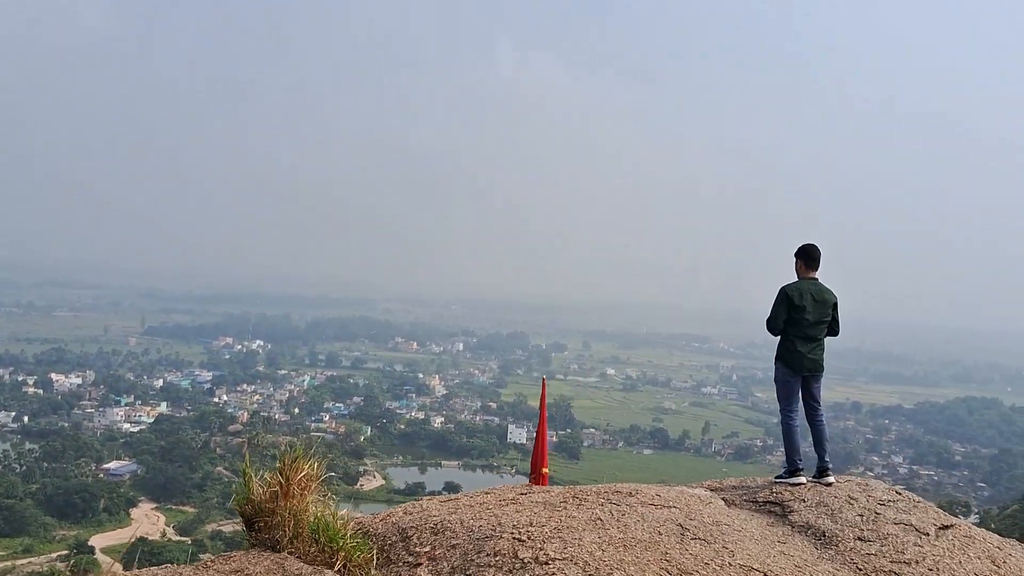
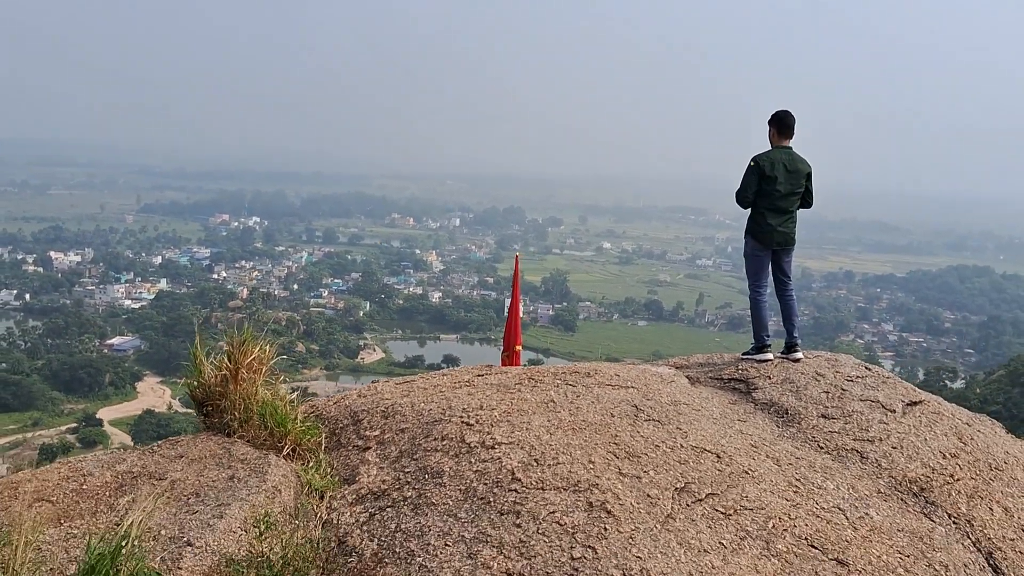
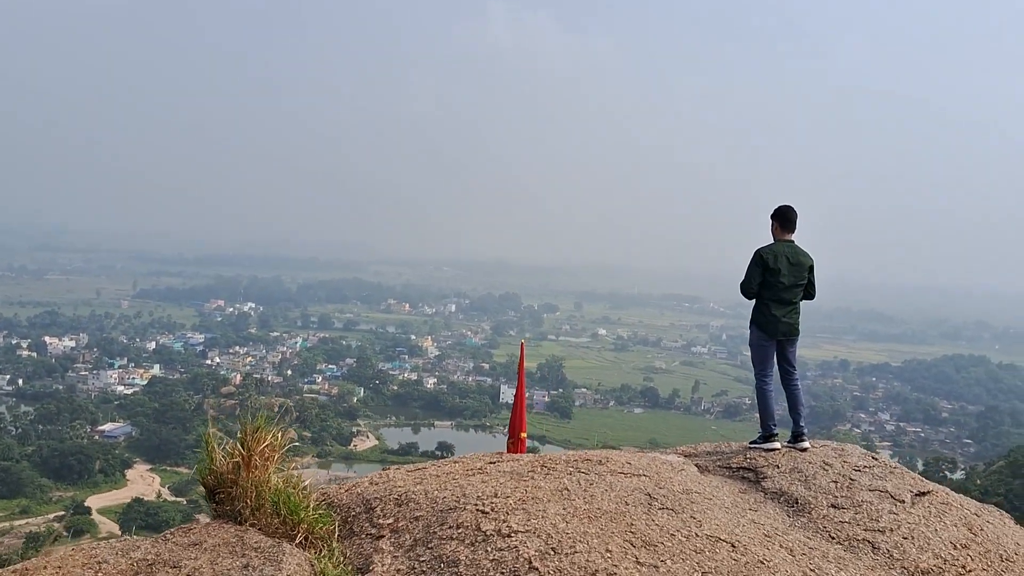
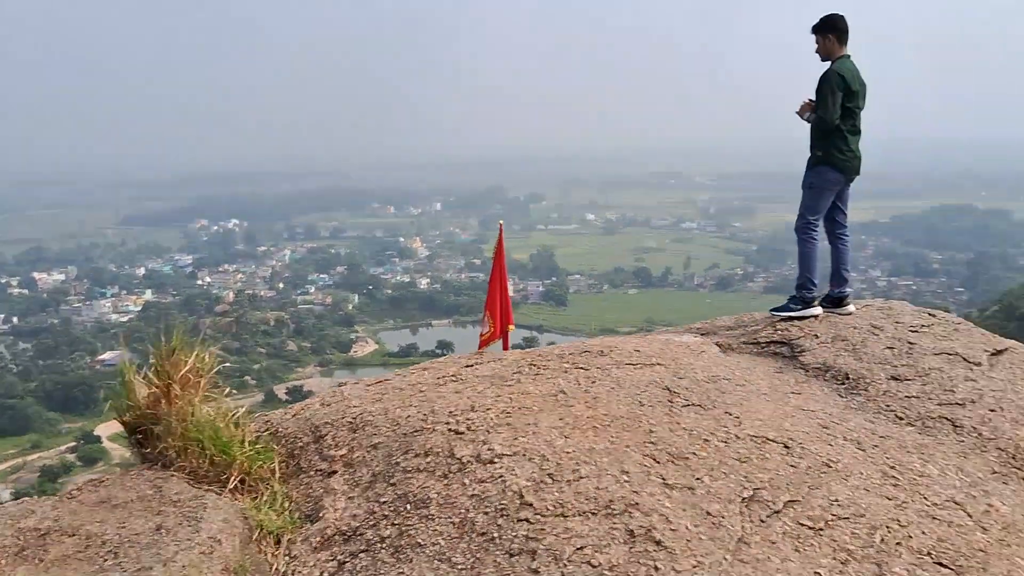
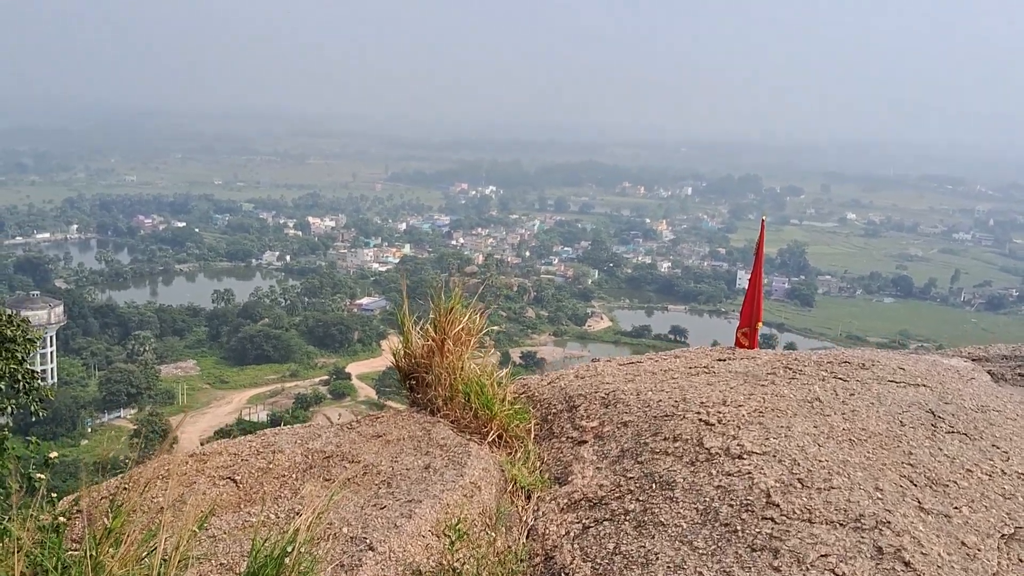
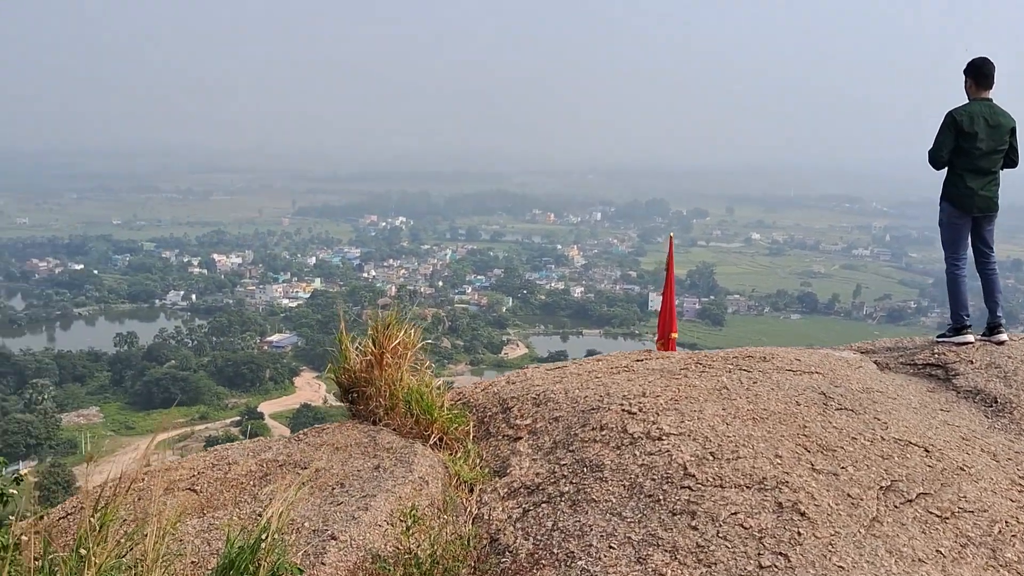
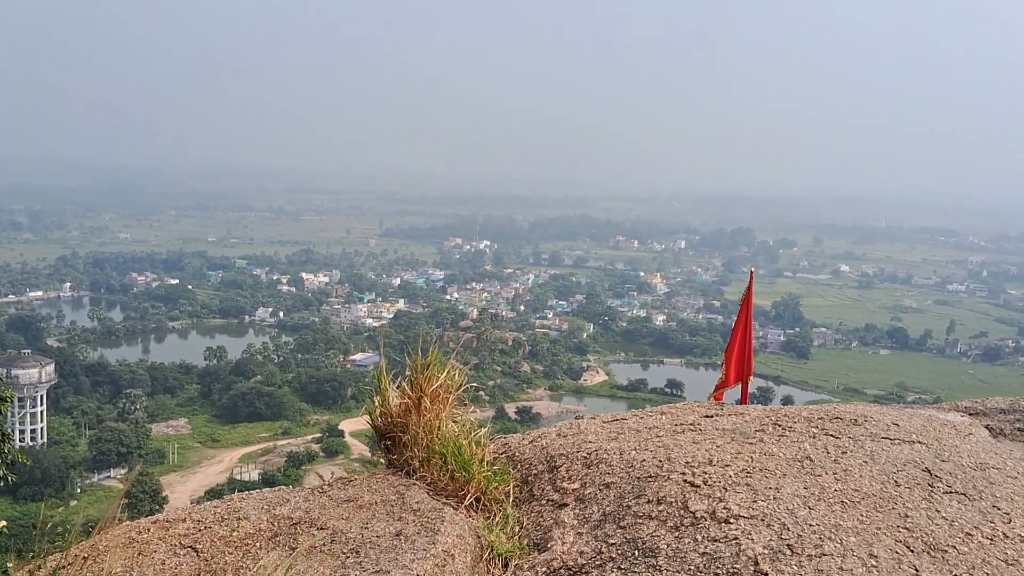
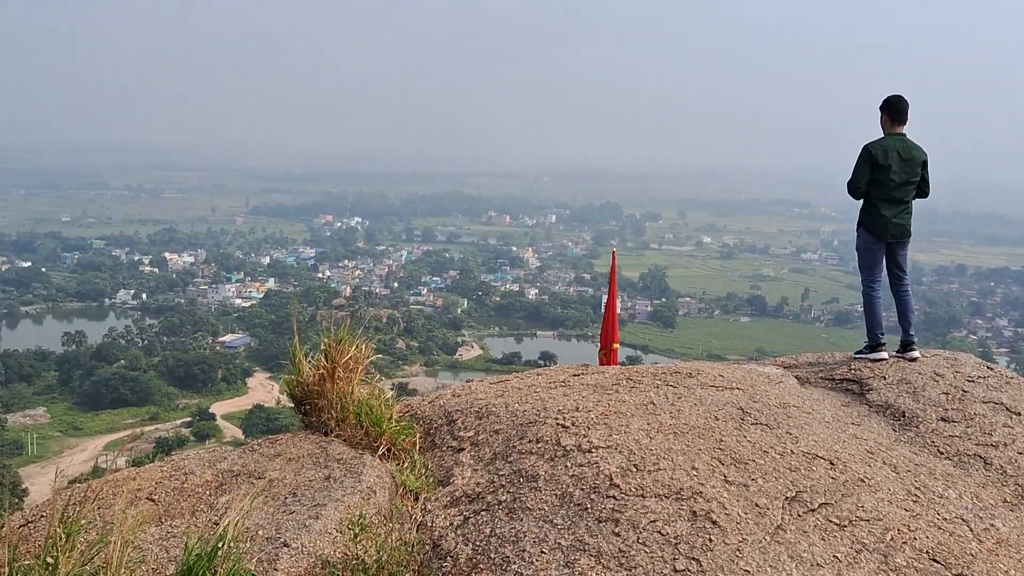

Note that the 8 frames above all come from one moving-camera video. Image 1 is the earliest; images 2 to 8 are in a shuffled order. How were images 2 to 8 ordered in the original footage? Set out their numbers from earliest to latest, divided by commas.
3, 2, 8, 6, 5, 7, 4
